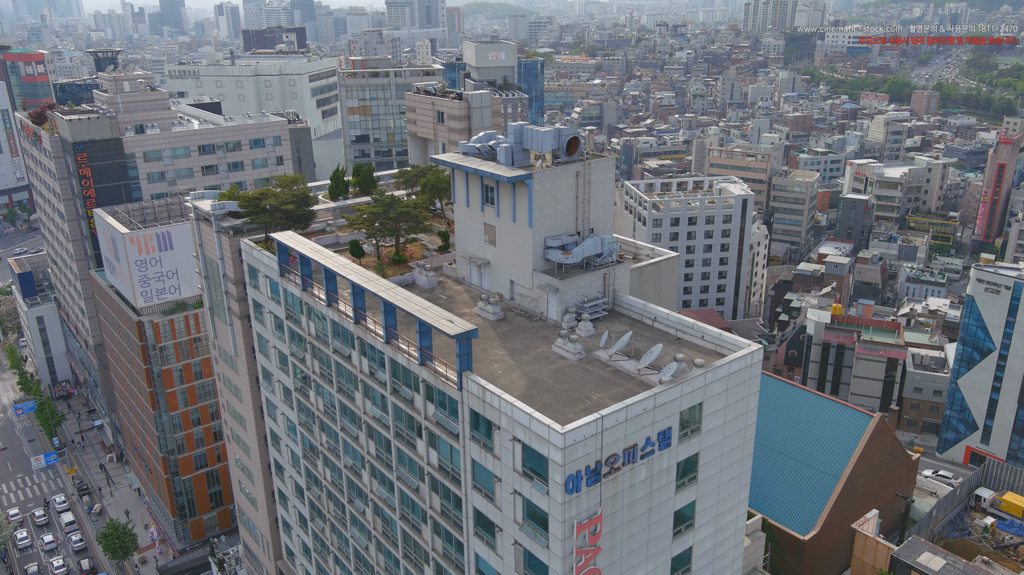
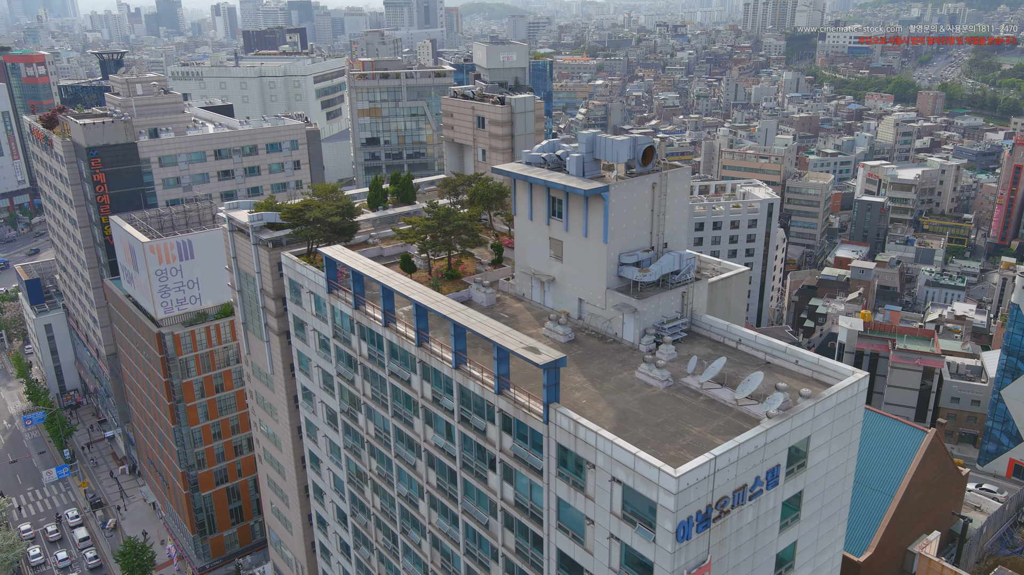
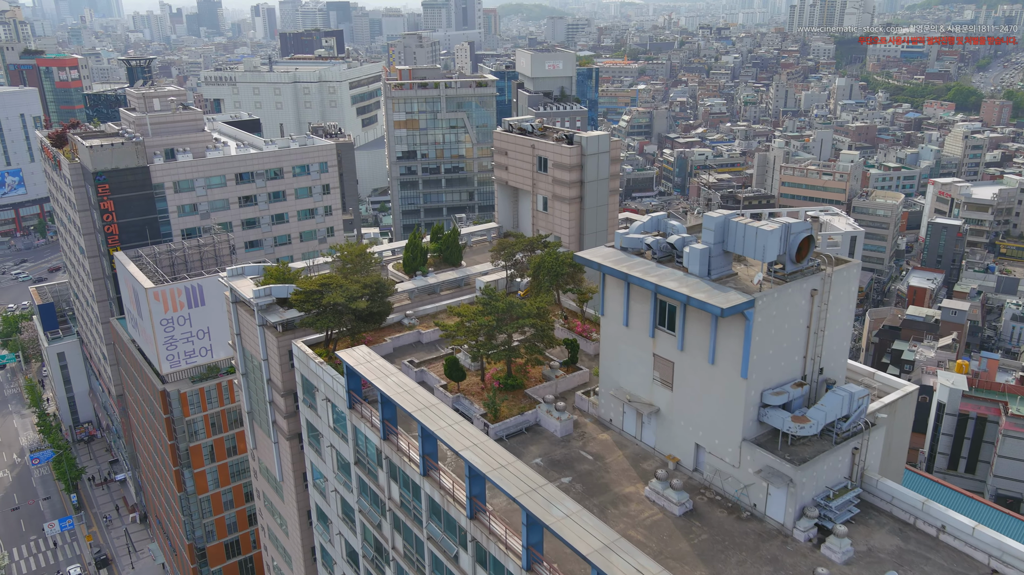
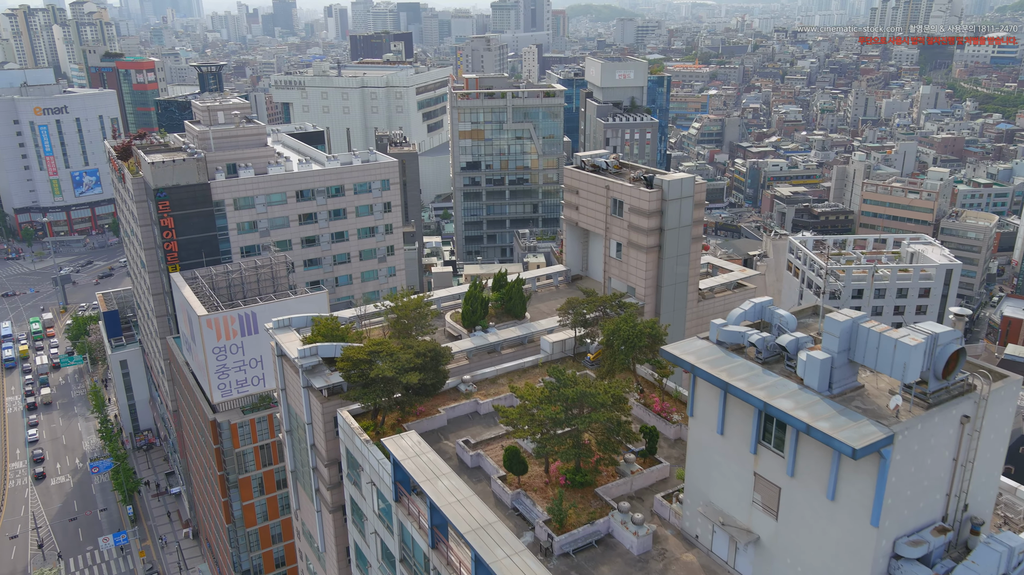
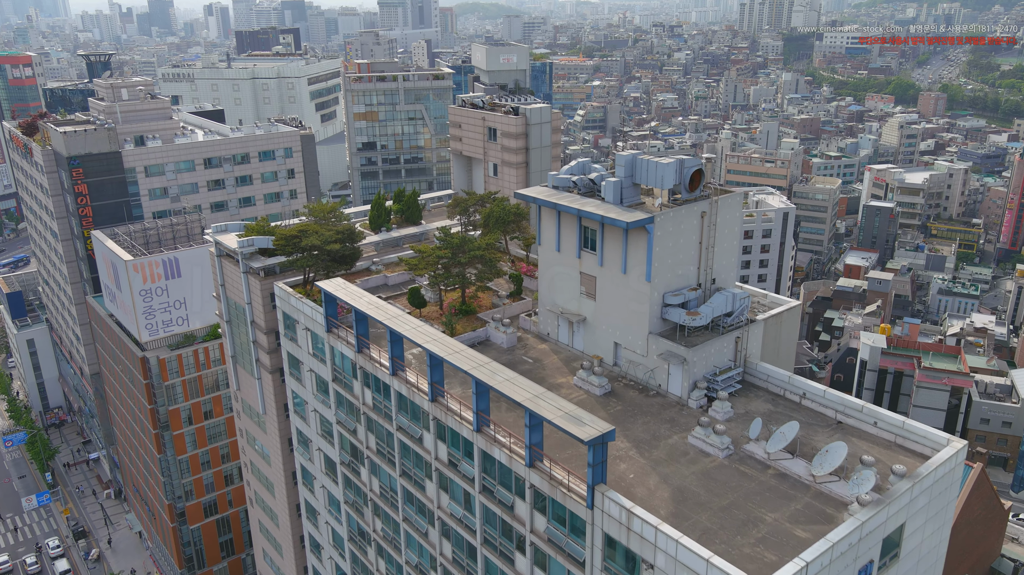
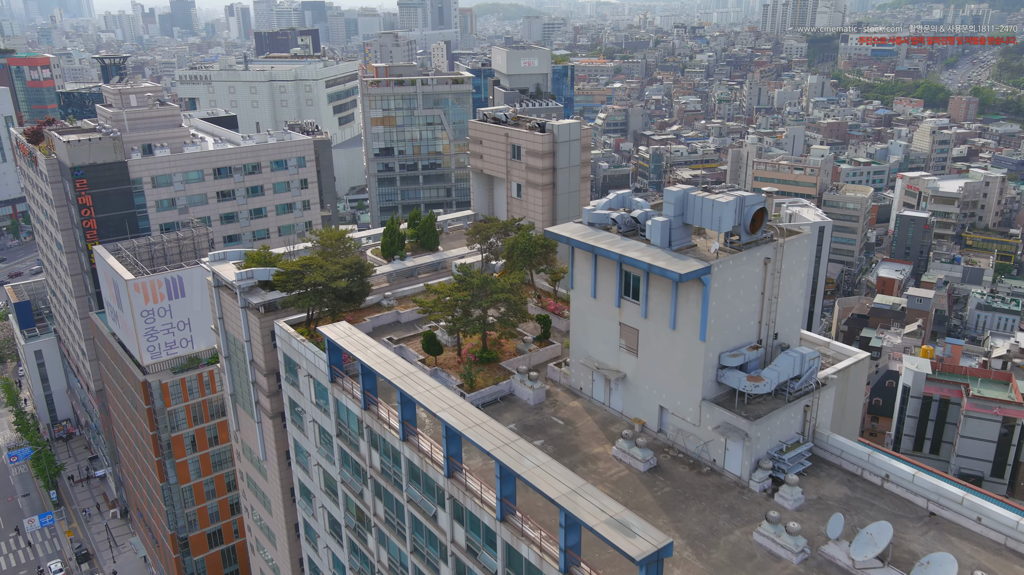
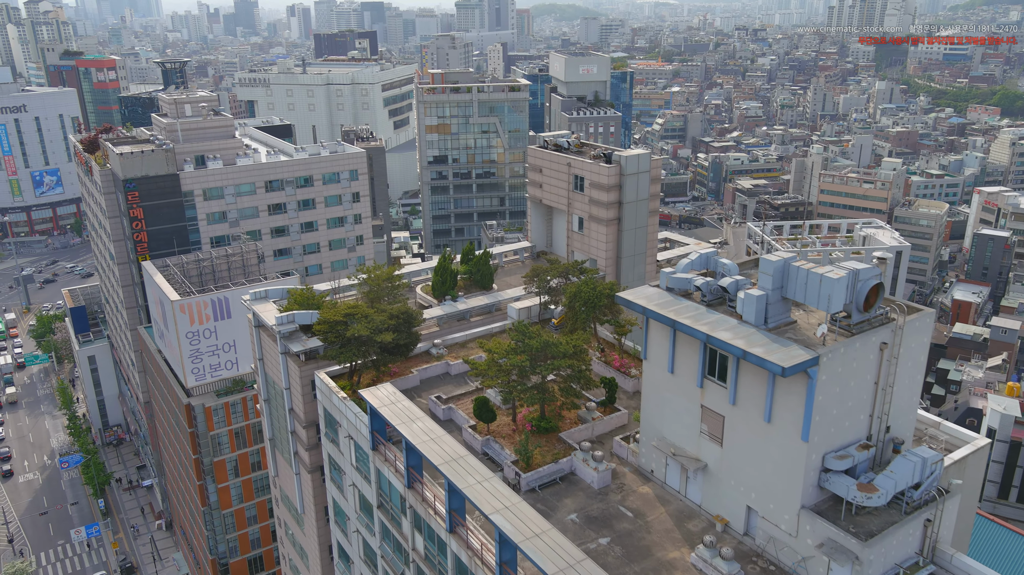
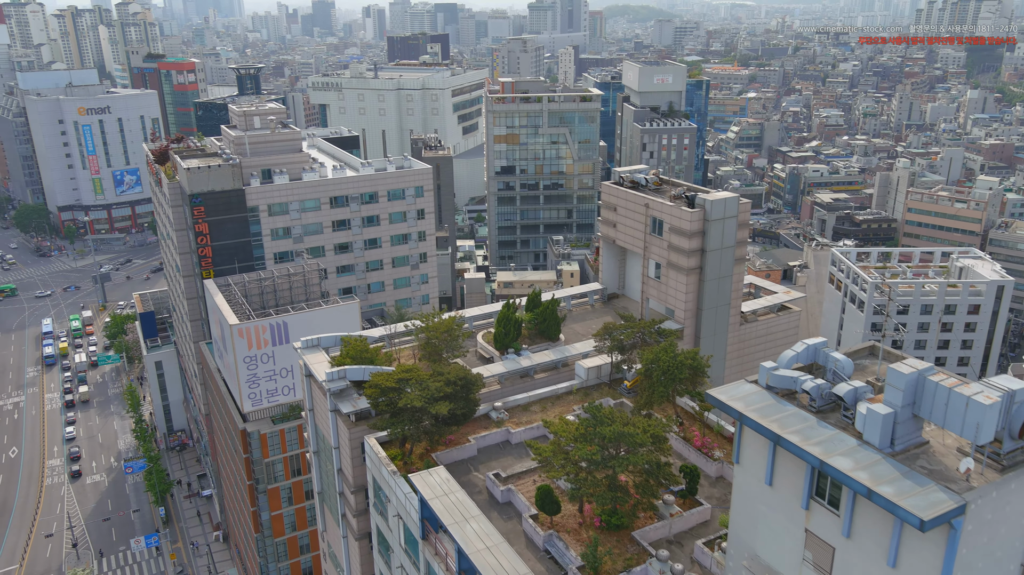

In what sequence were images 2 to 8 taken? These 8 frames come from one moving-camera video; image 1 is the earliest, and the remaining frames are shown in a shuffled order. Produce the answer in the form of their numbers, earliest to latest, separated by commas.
2, 5, 6, 3, 7, 4, 8
